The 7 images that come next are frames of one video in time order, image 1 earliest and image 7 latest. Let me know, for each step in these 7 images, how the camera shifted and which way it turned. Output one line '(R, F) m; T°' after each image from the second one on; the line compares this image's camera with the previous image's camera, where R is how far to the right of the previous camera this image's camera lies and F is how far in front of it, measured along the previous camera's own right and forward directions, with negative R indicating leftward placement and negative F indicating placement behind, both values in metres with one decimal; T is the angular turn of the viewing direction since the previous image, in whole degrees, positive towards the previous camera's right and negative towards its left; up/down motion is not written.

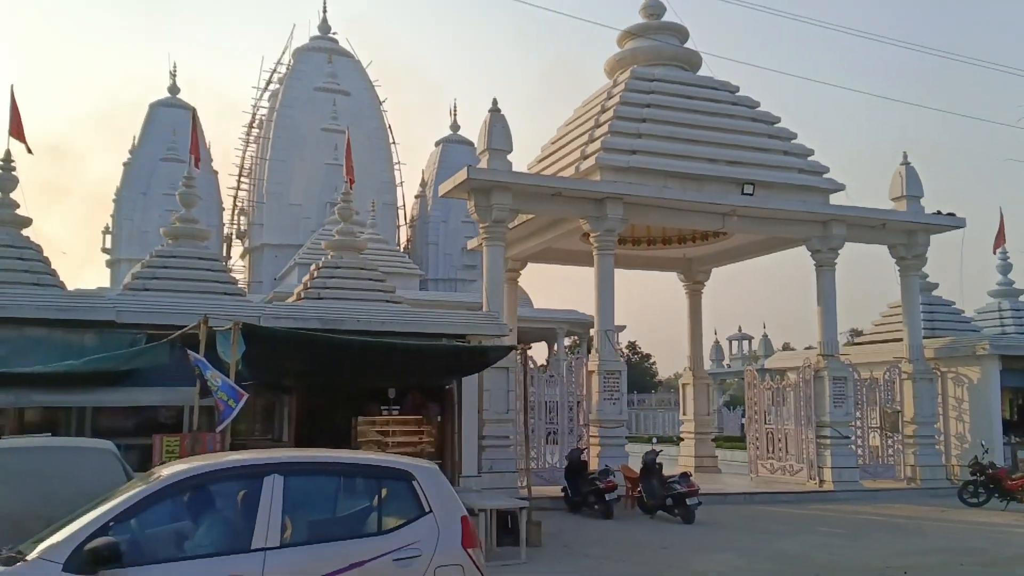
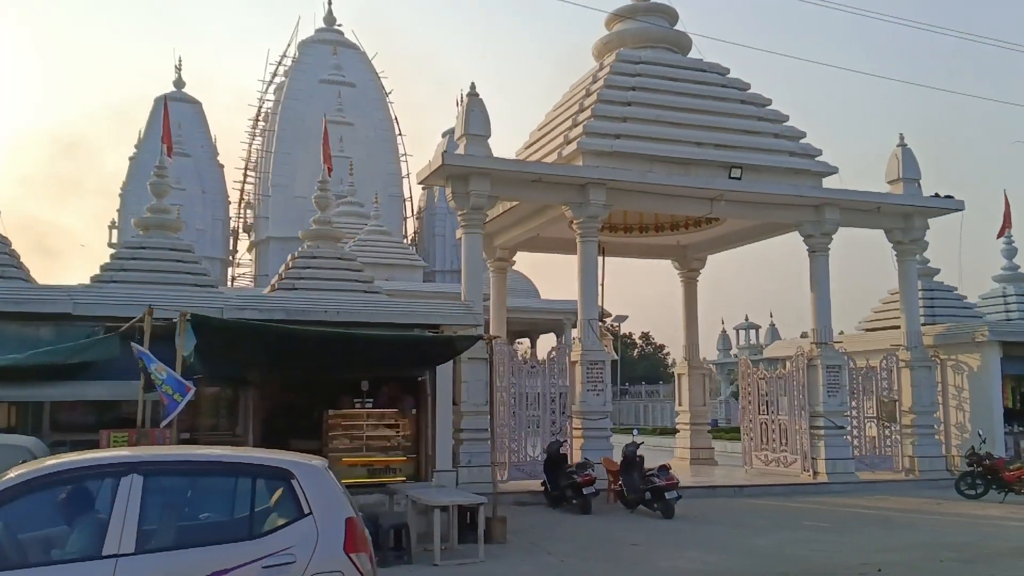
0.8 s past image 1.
(+0.4, +0.3) m; -1°
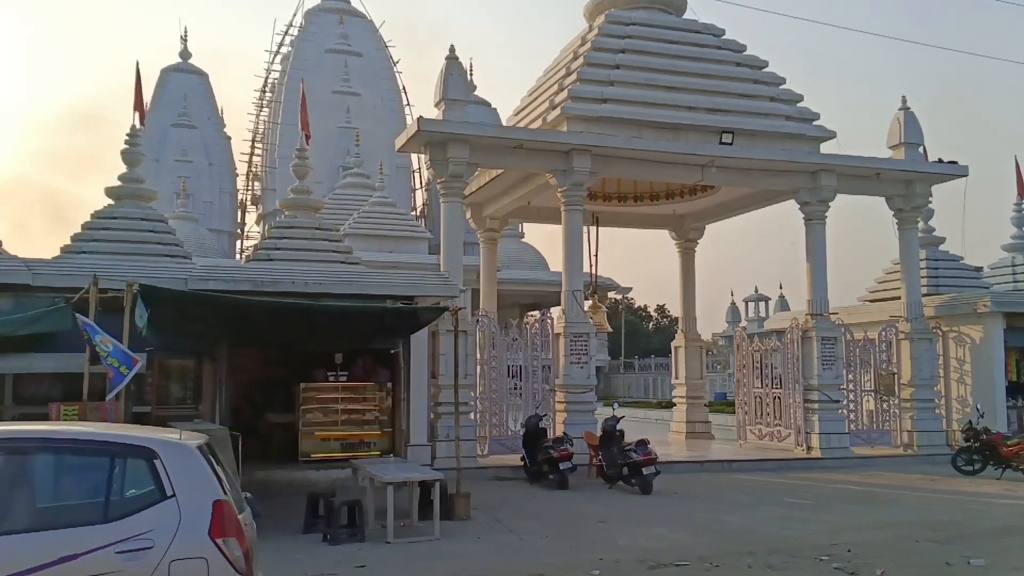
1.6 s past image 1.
(+0.4, +0.3) m; -1°
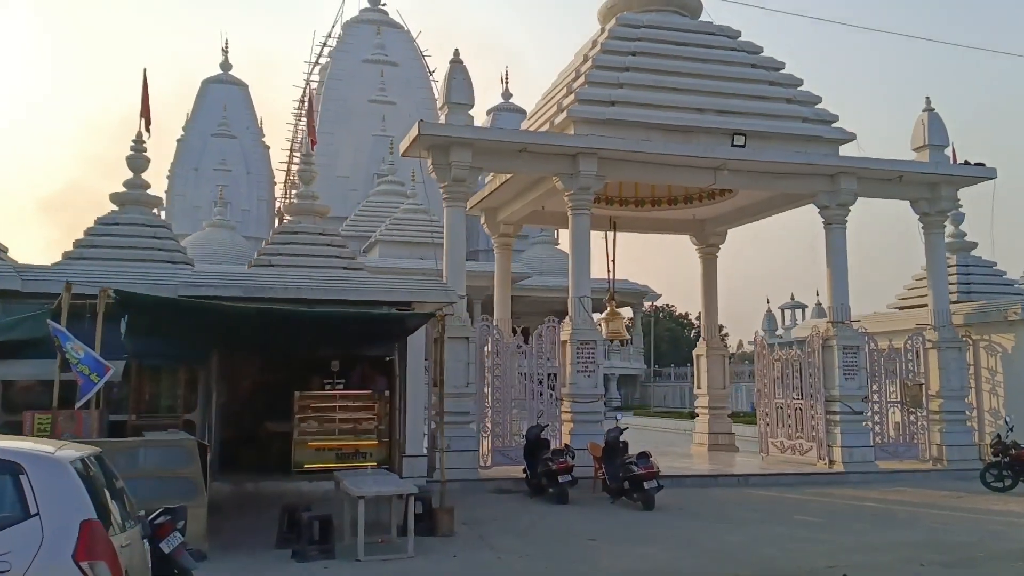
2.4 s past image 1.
(+0.5, +0.3) m; -3°
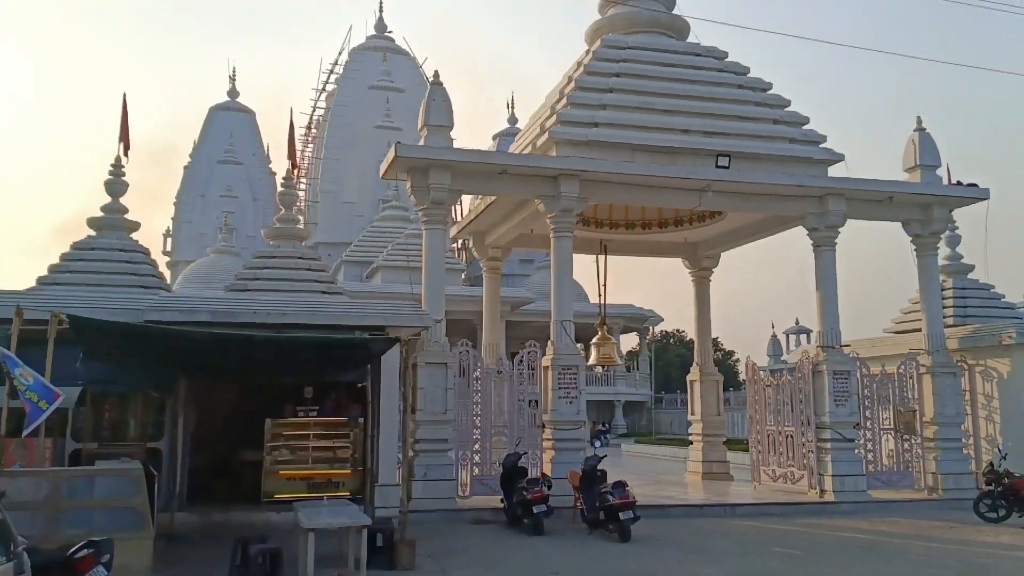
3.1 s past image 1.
(+0.4, +0.2) m; -1°
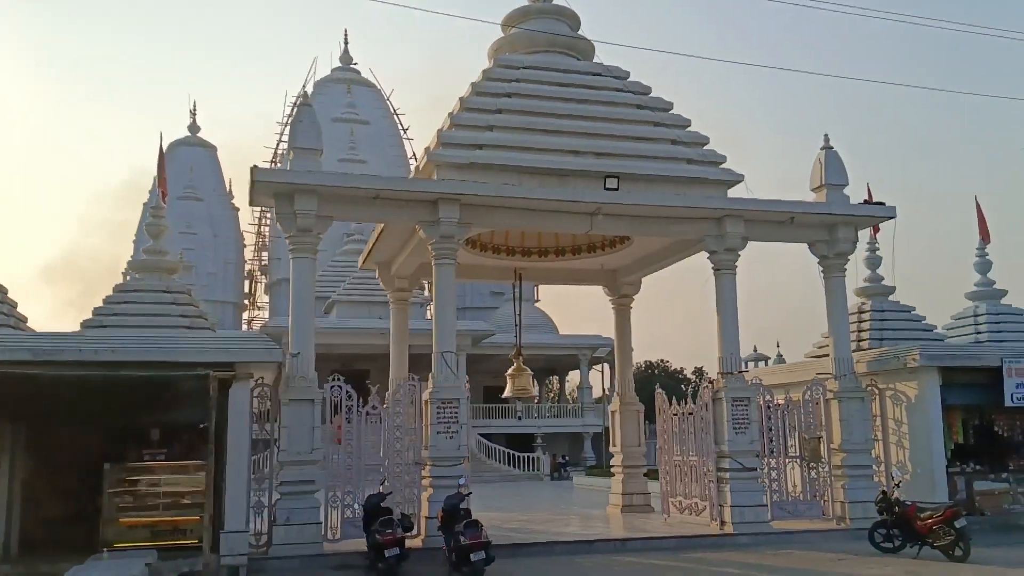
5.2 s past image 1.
(+1.3, +0.4) m; +1°
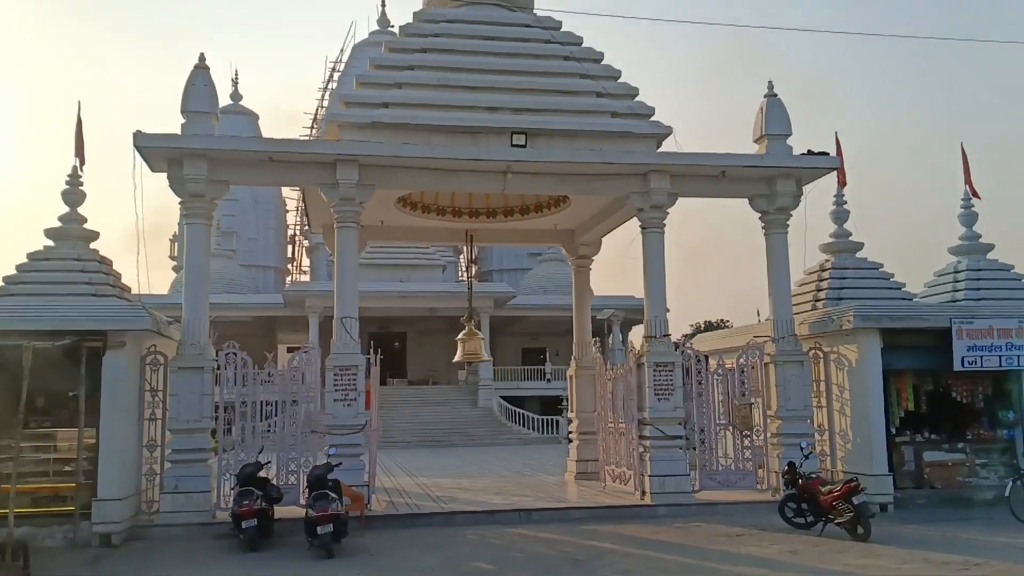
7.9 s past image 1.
(+1.9, +0.4) m; -5°
